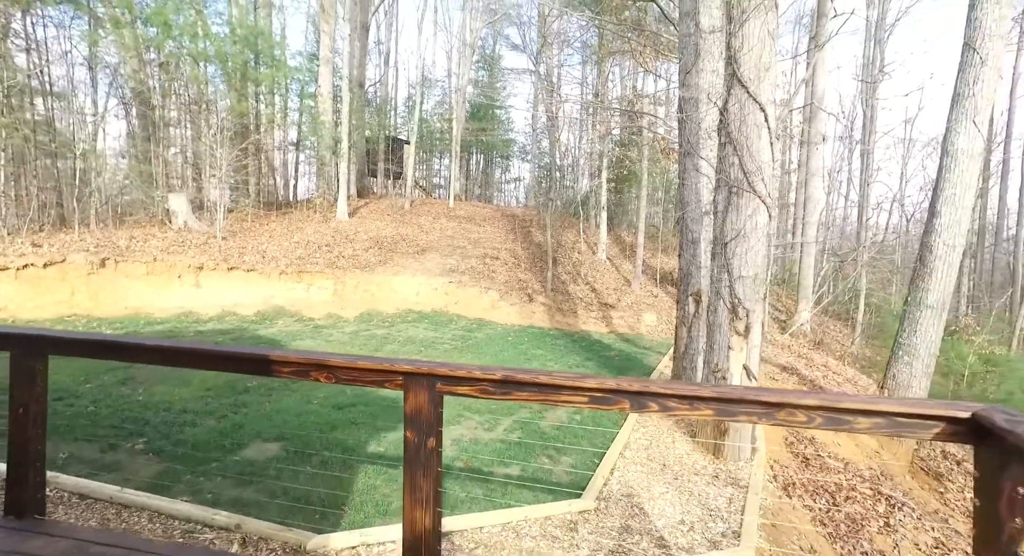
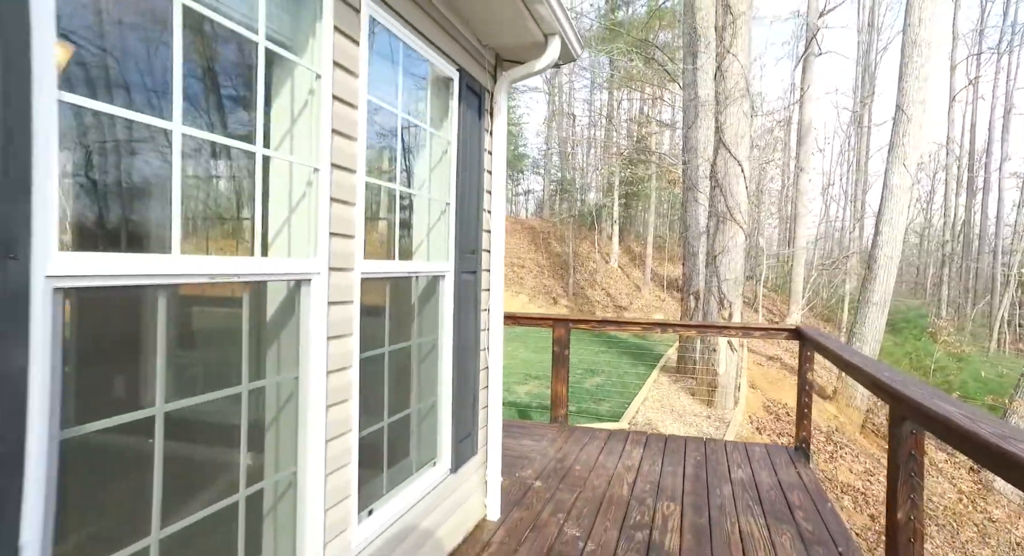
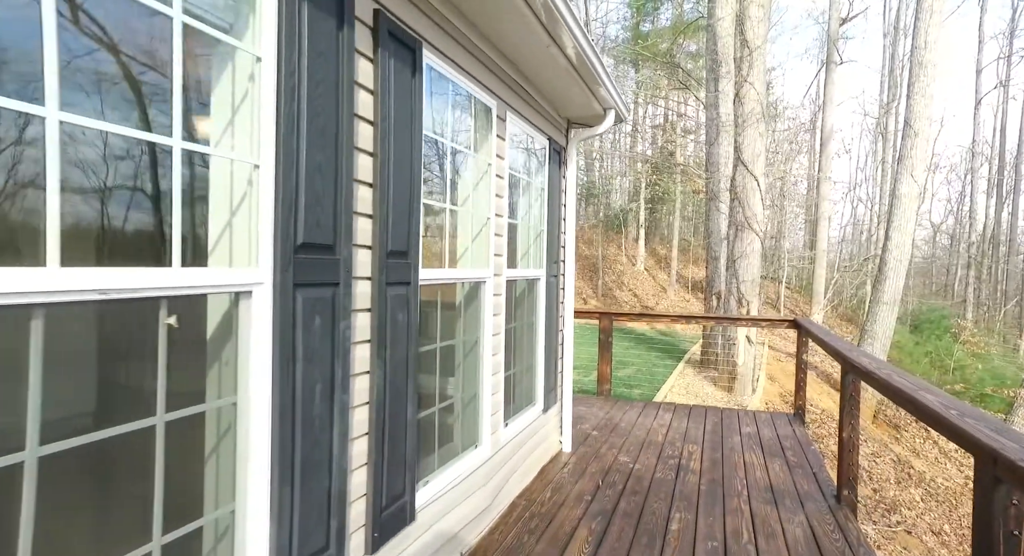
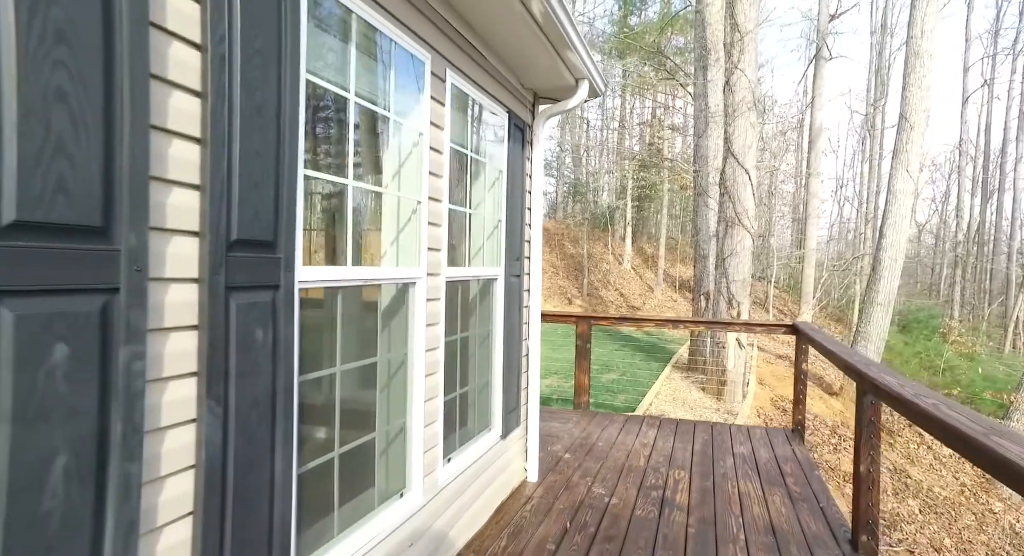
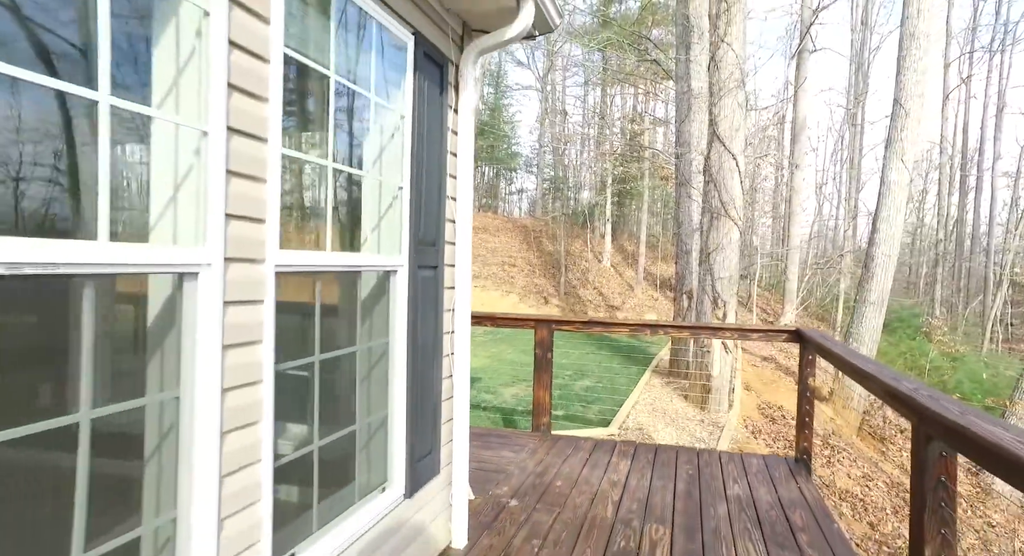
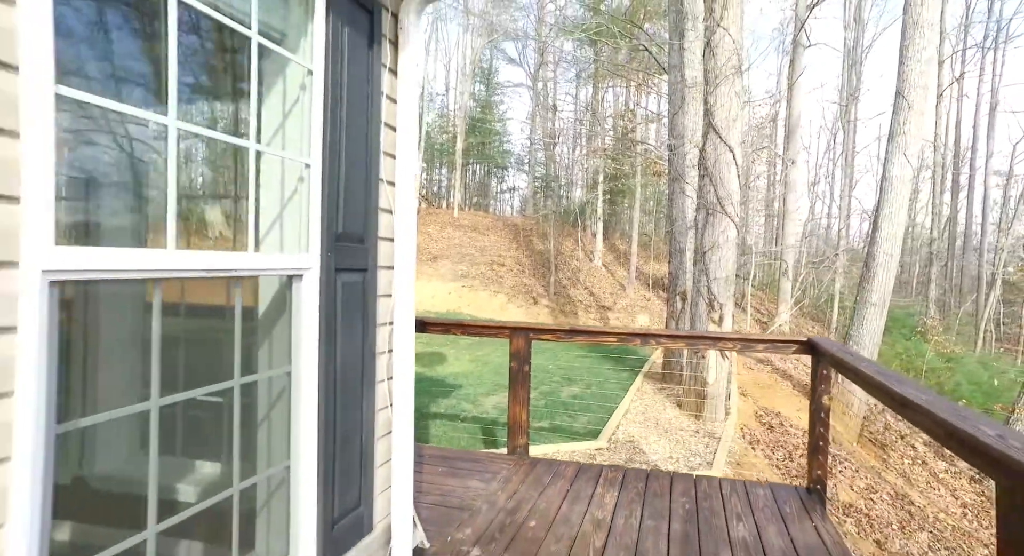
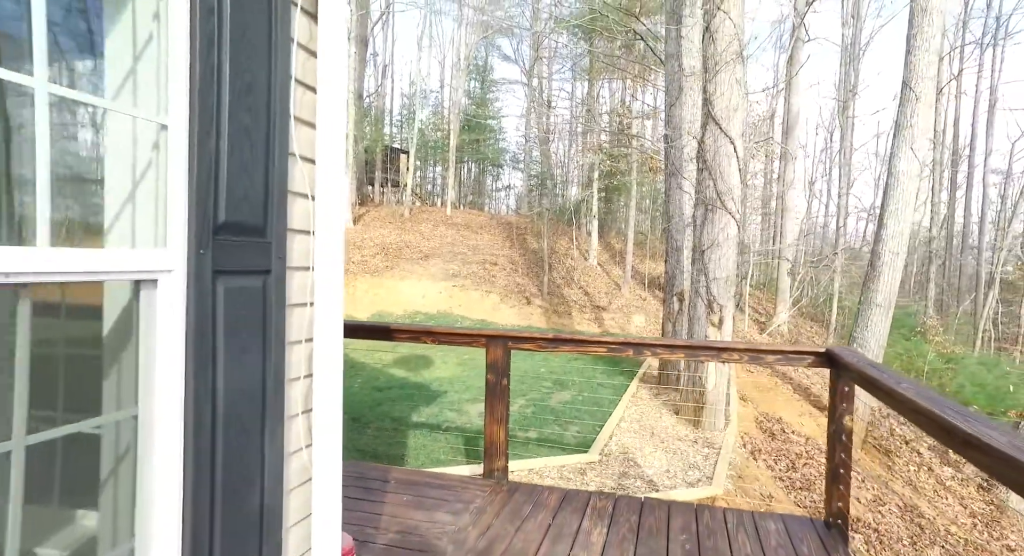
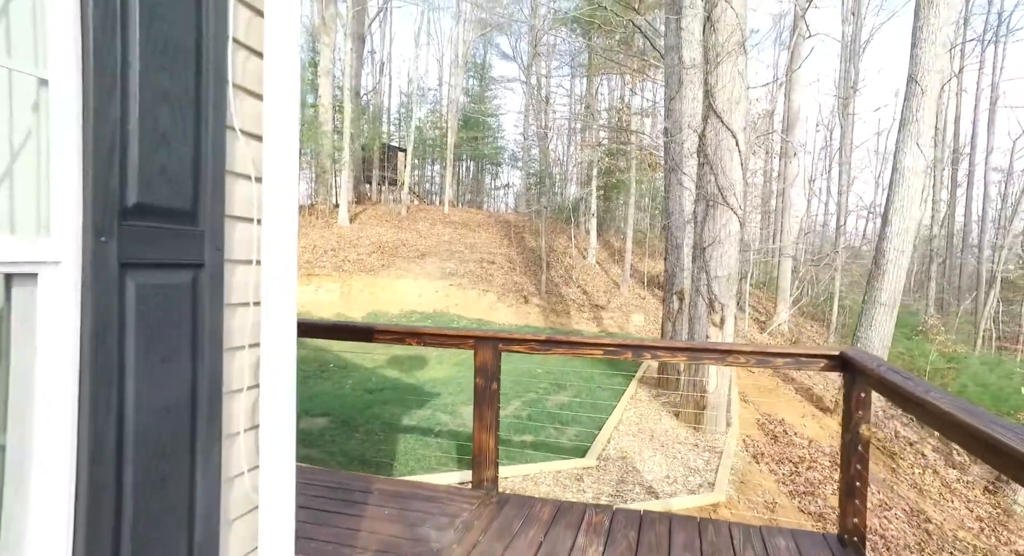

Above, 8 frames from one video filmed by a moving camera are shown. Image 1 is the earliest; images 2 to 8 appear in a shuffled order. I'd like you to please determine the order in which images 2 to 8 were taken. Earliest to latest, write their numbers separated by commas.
8, 7, 6, 5, 2, 4, 3
